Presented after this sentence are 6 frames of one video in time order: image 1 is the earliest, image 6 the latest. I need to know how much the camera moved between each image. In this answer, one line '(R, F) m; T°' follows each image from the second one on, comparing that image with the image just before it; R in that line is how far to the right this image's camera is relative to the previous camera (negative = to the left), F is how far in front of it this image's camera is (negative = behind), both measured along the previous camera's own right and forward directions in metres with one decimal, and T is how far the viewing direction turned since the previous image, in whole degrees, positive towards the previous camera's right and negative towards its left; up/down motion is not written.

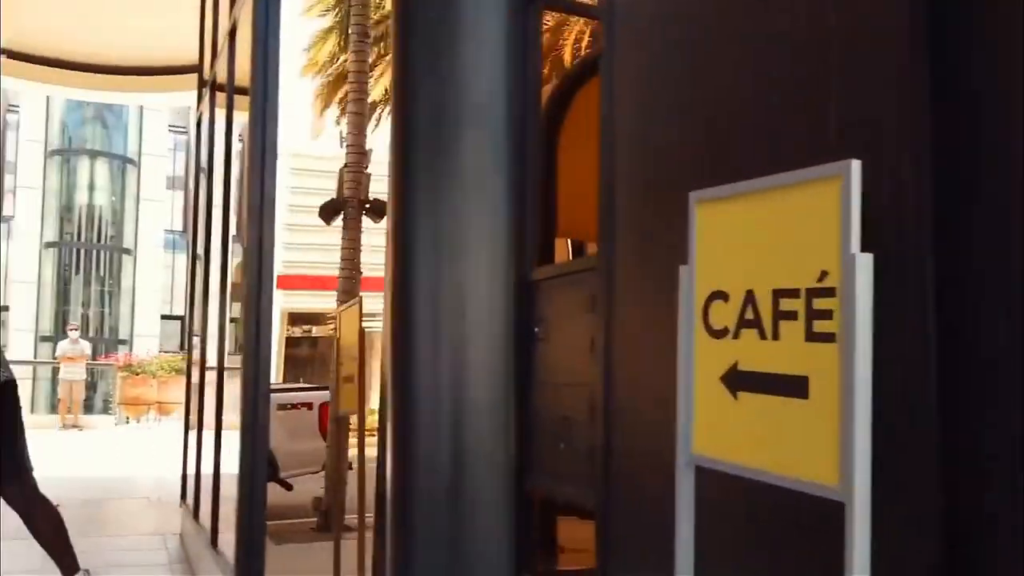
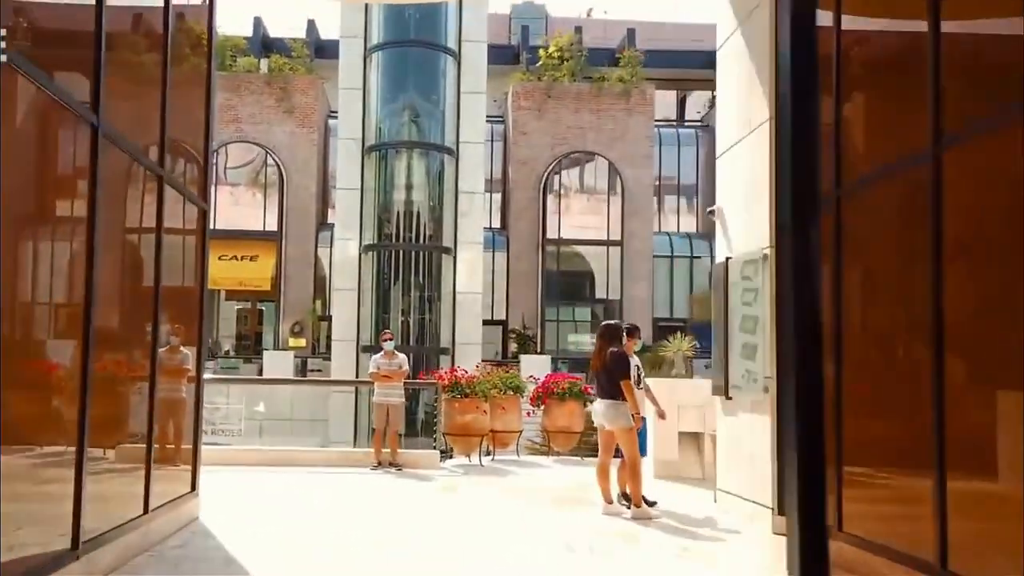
(-1.7, +3.9) m; -19°
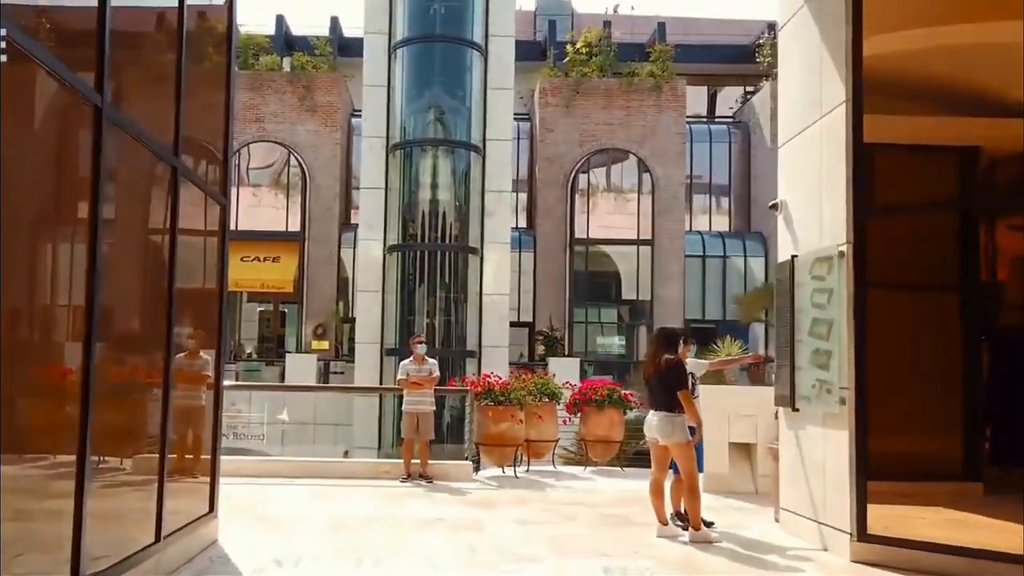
(-0.2, +0.6) m; -1°
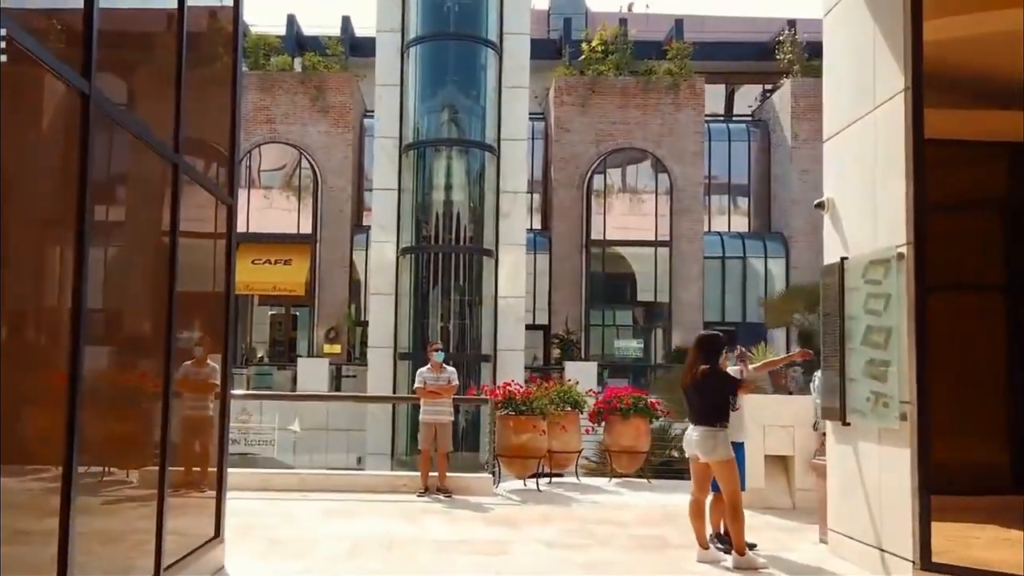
(-0.1, +0.5) m; -1°
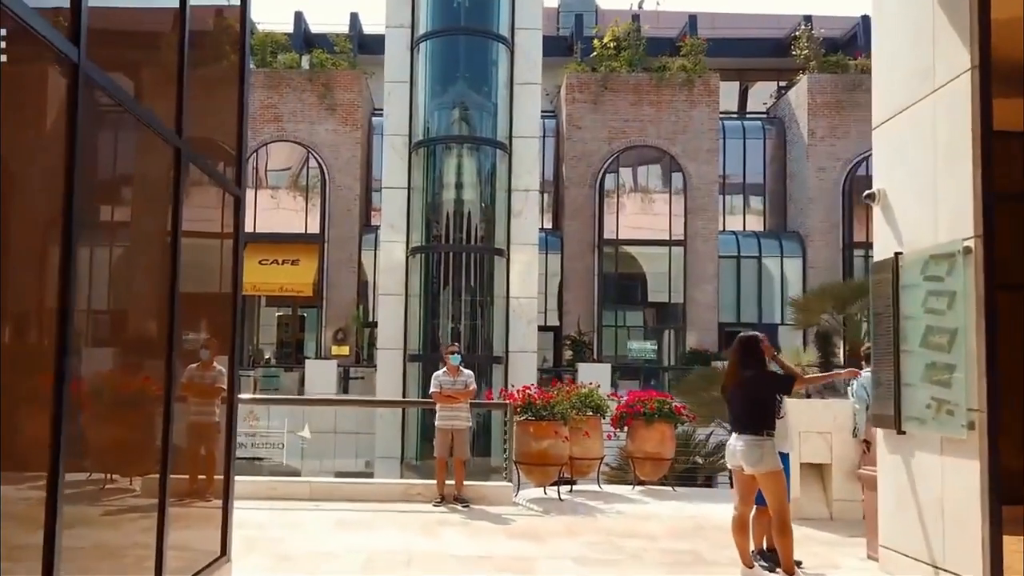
(-0.1, +0.4) m; 0°
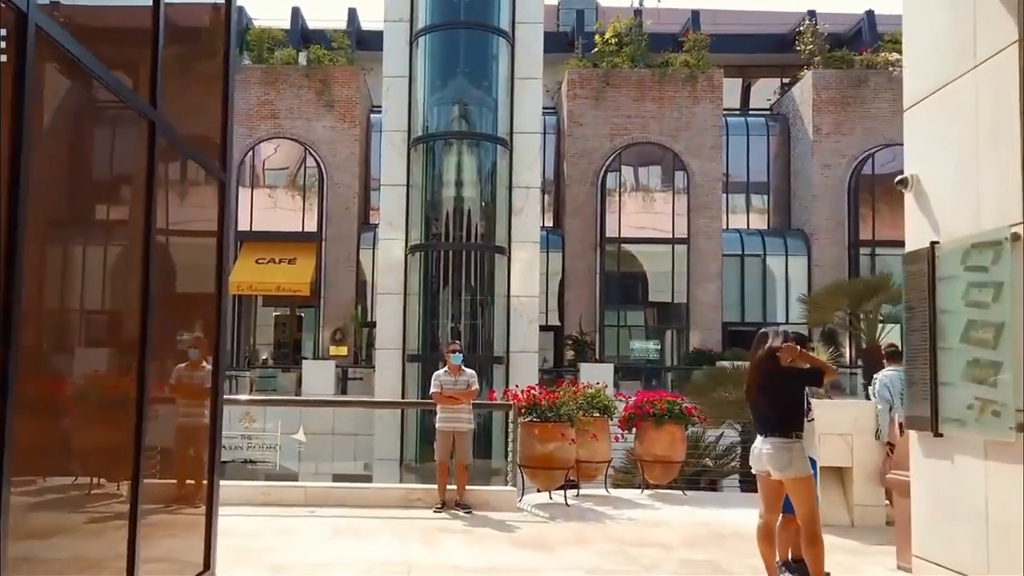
(-0.1, +0.4) m; 0°
